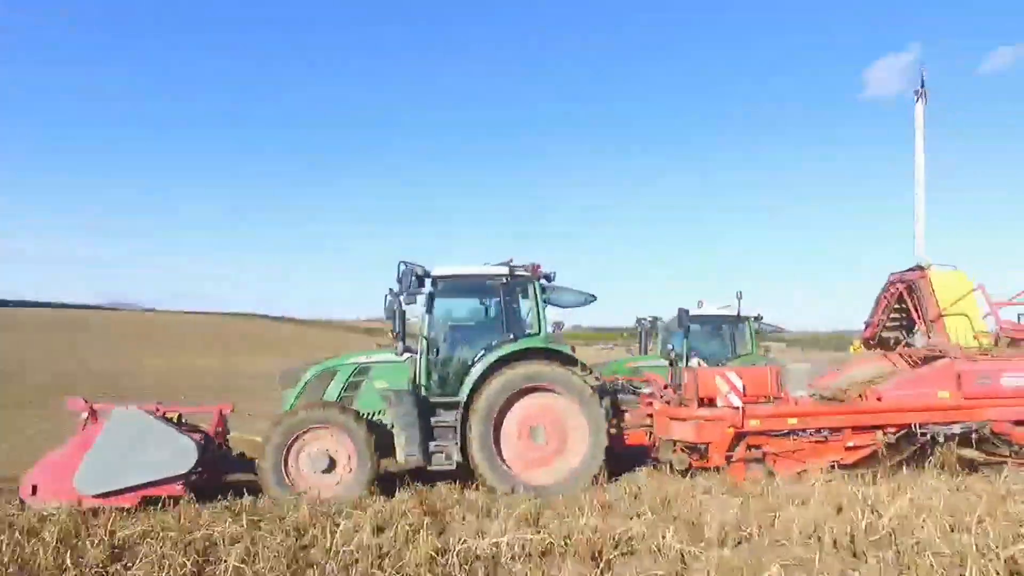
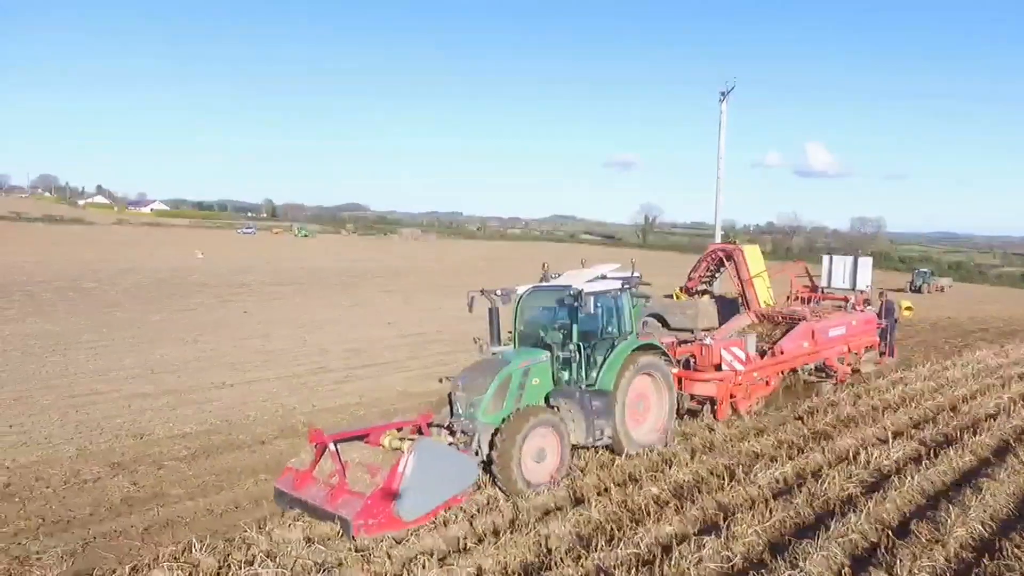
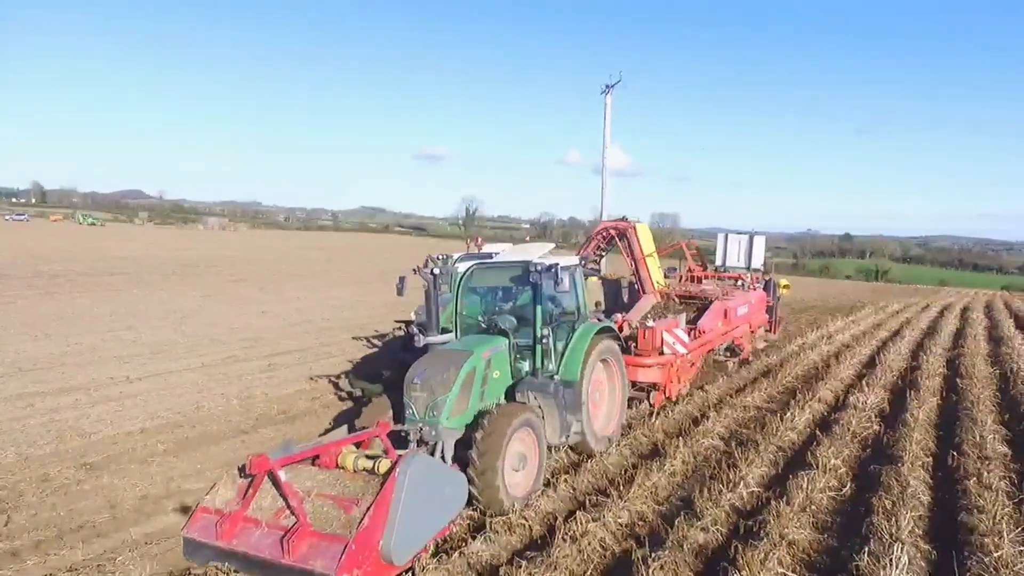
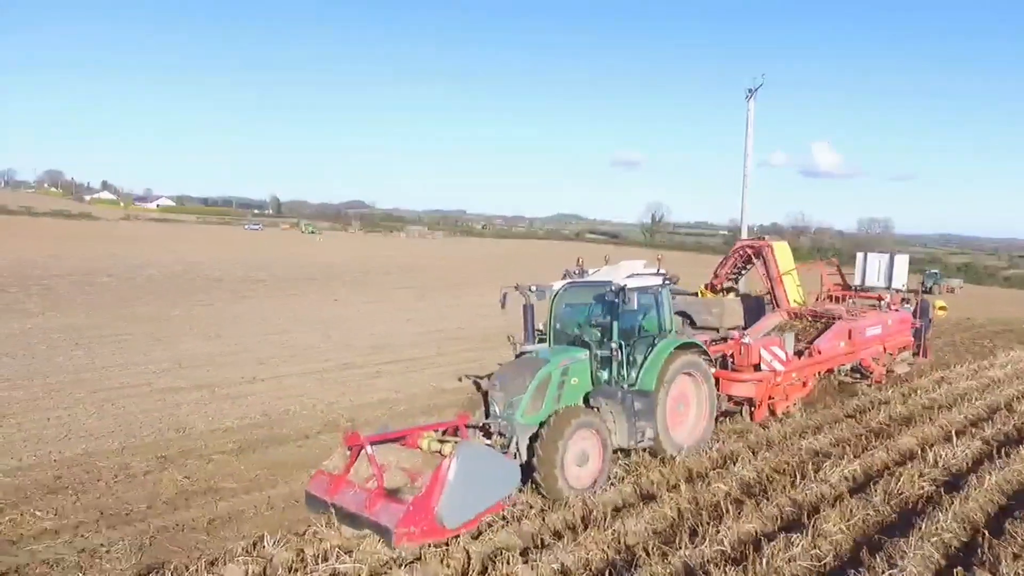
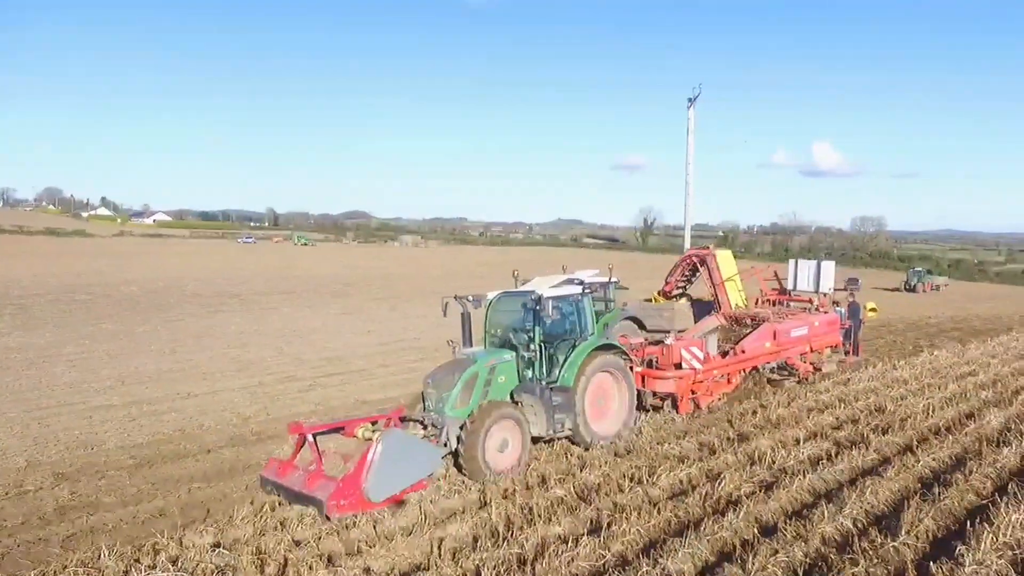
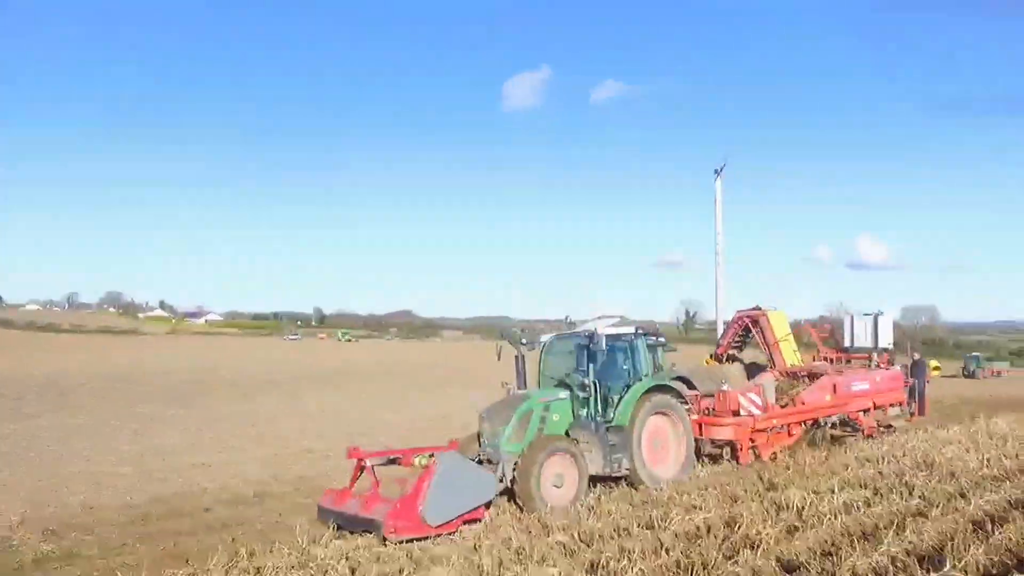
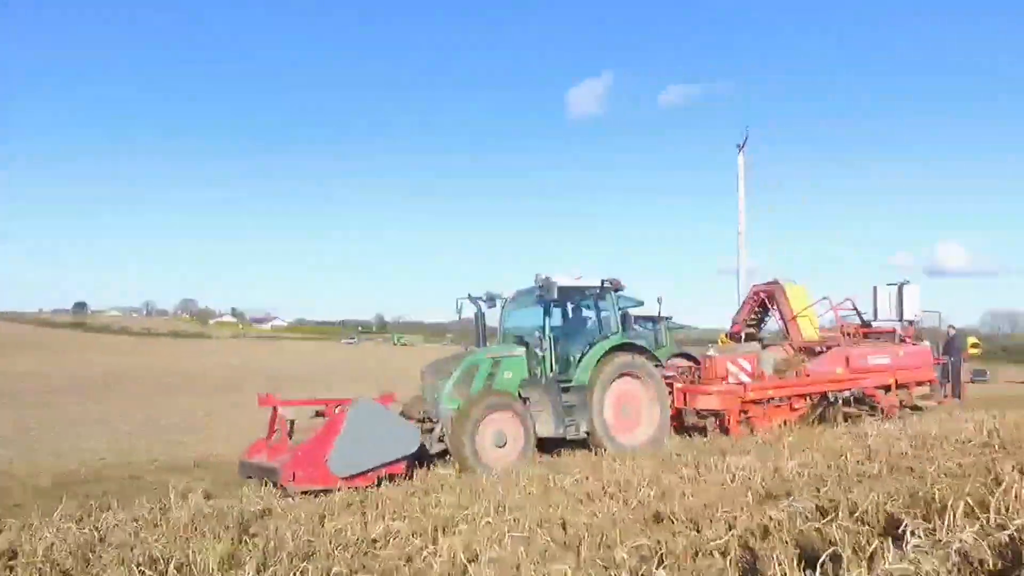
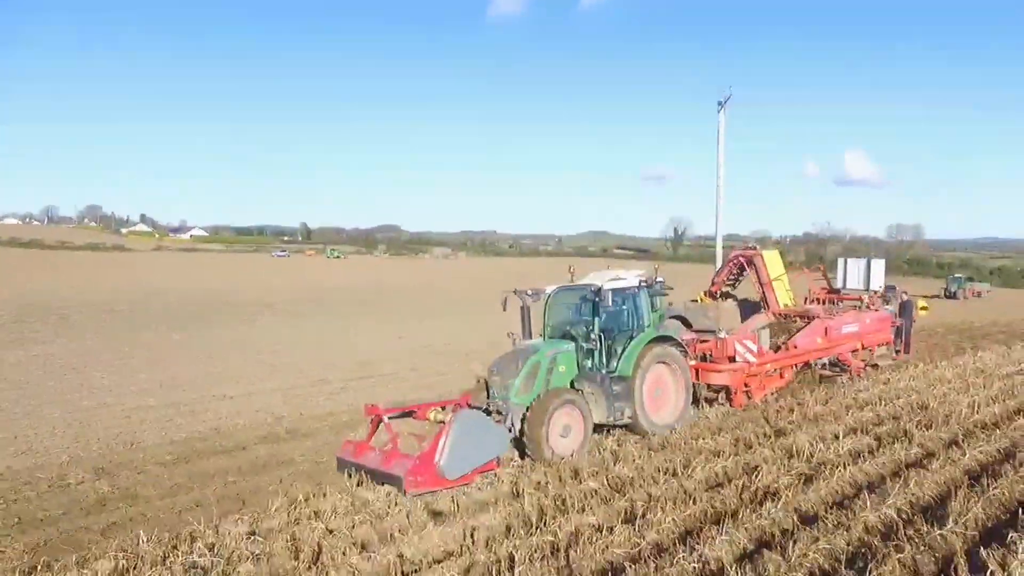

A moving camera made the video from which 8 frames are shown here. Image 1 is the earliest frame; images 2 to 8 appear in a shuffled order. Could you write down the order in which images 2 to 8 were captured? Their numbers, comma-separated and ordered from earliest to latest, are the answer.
7, 6, 8, 5, 2, 4, 3
